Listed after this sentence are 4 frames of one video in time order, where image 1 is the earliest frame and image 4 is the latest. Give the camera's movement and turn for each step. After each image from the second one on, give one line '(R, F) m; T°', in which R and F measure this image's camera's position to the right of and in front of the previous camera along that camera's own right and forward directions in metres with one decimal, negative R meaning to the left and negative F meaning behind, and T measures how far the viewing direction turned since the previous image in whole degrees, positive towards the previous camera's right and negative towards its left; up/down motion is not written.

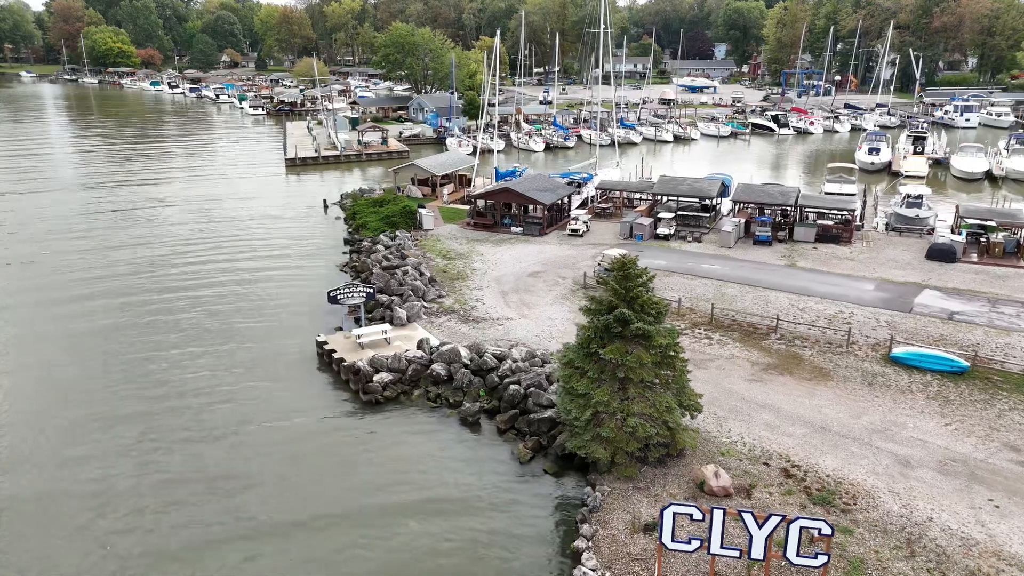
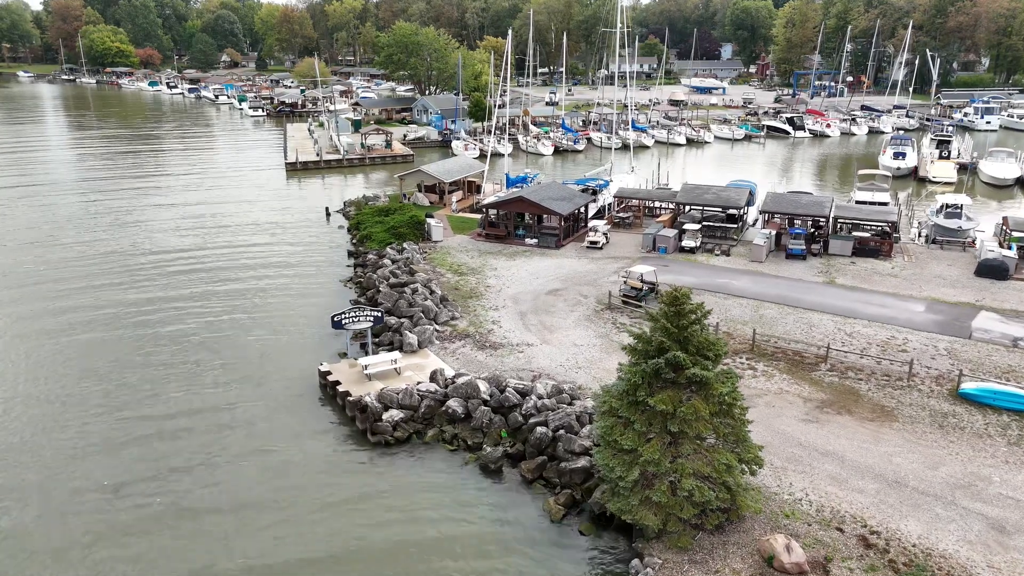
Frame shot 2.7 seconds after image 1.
(-0.6, +2.3) m; 0°
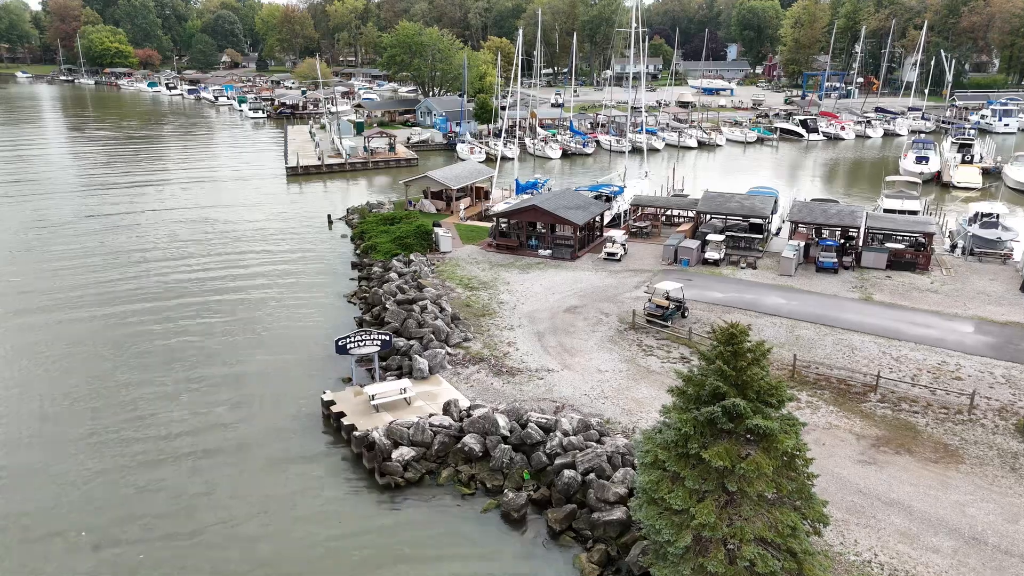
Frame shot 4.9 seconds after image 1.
(-0.5, +1.9) m; 0°
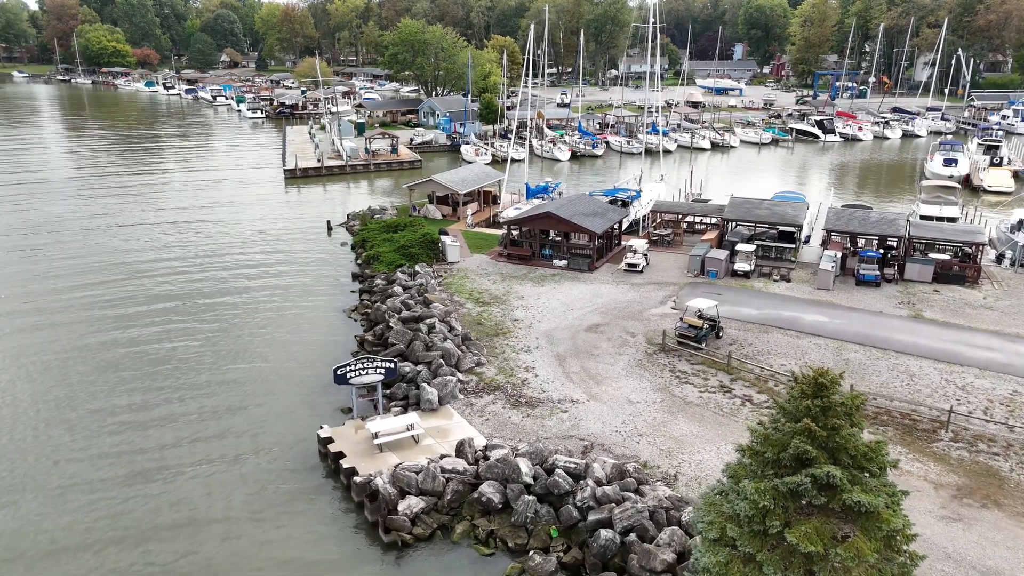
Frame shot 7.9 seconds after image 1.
(-0.4, +2.4) m; 0°
